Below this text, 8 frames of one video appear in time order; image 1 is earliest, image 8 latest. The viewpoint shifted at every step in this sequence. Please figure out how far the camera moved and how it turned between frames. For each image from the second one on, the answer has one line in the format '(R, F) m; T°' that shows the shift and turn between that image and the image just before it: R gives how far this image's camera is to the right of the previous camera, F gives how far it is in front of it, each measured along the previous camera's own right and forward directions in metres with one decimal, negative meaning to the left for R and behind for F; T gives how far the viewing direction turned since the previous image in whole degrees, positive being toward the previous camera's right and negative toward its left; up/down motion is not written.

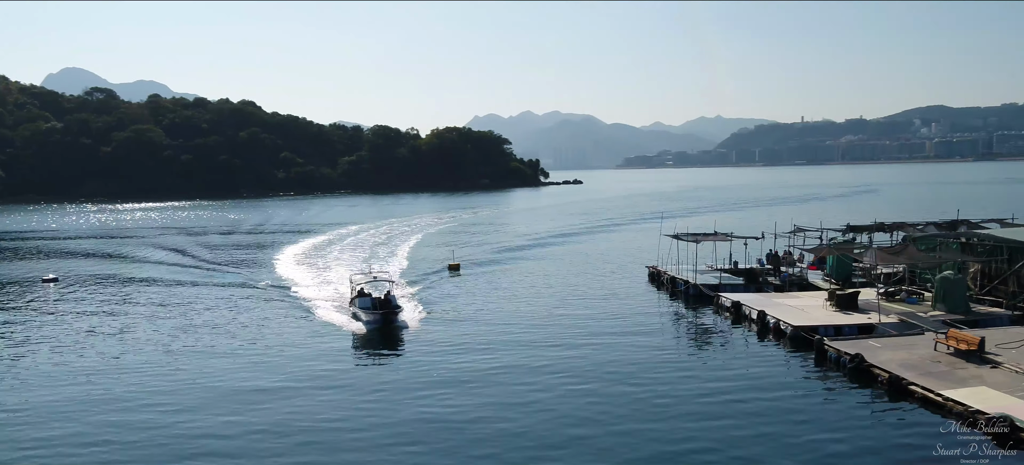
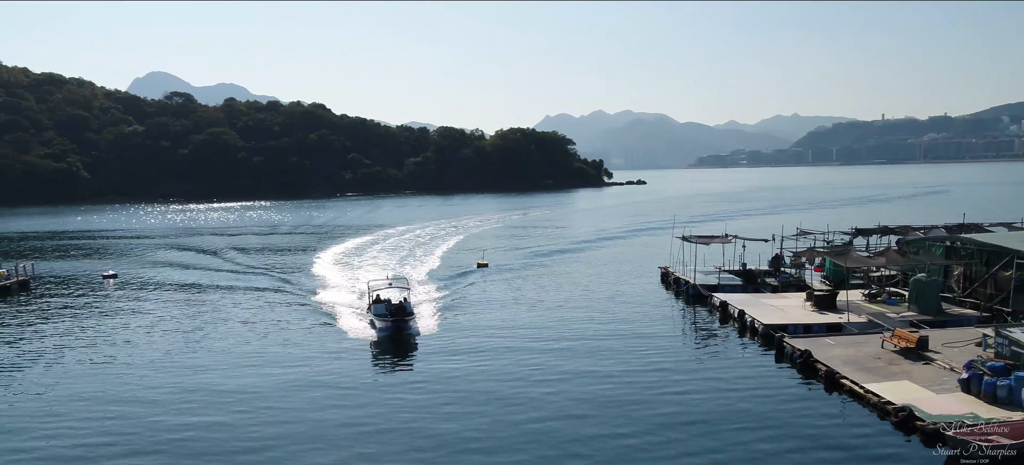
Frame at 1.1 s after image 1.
(+2.3, -1.9) m; -5°
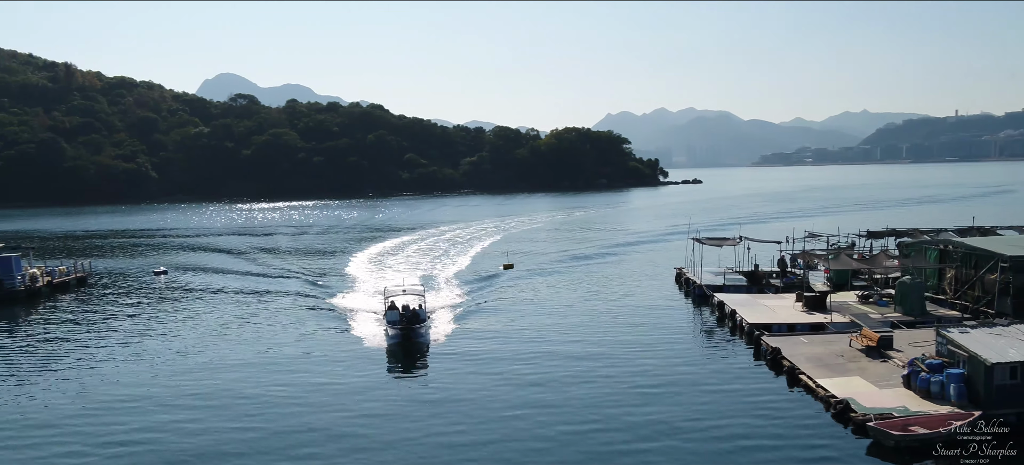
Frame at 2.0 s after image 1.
(+1.8, -1.7) m; -4°
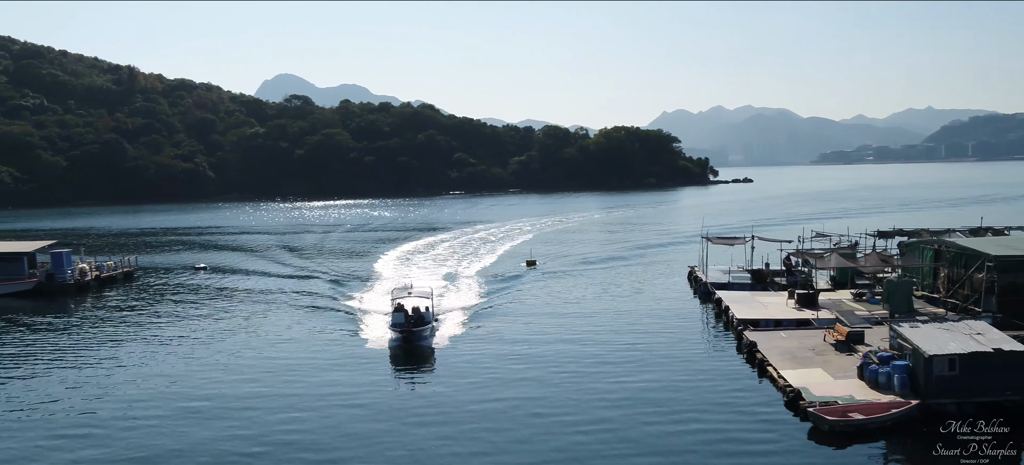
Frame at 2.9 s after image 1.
(+1.7, -1.5) m; -3°
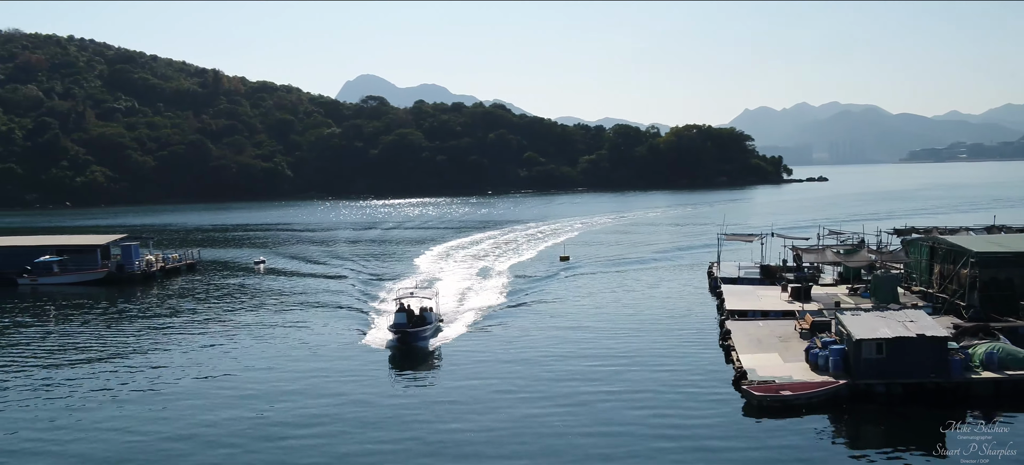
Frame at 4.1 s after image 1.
(+2.4, -2.2) m; -5°
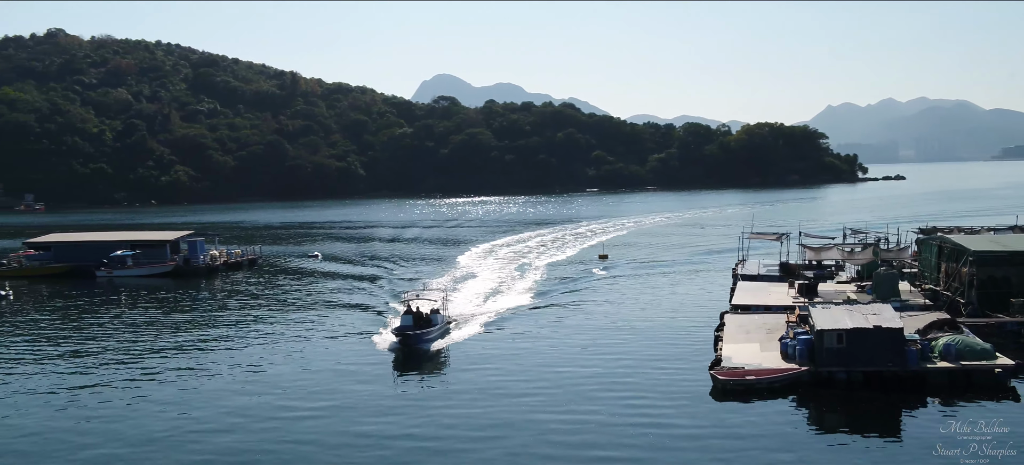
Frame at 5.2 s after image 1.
(+2.0, -2.1) m; -5°
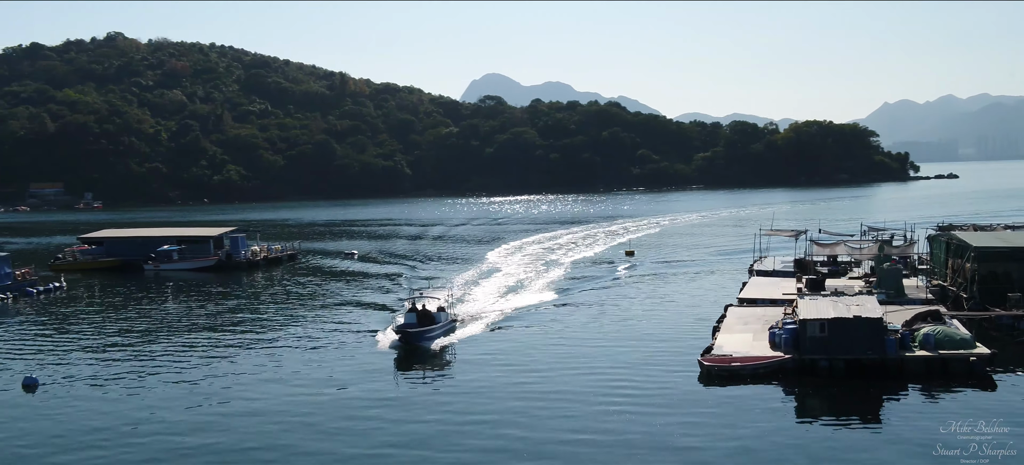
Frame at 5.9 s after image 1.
(+1.2, -1.4) m; -3°
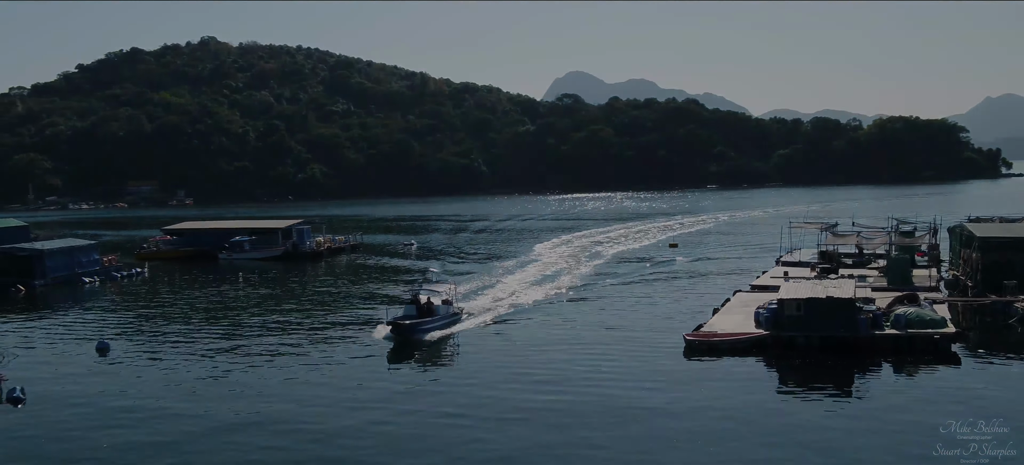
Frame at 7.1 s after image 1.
(+2.1, -2.4) m; -5°
